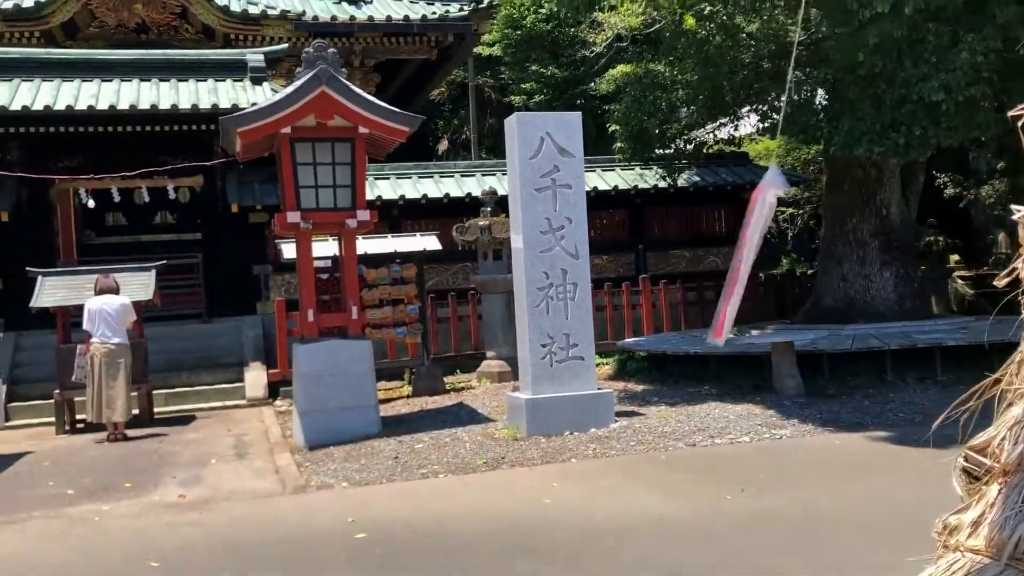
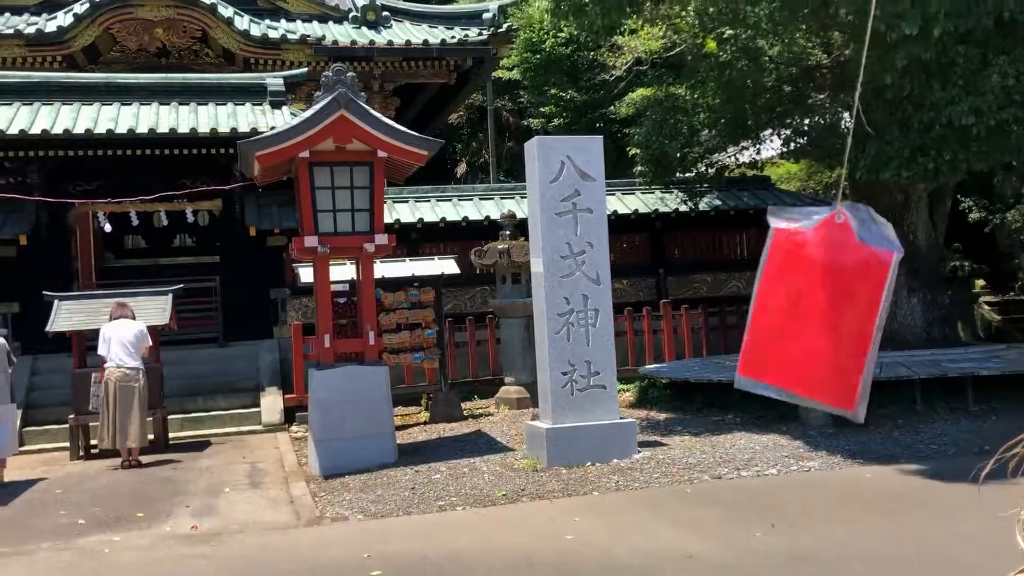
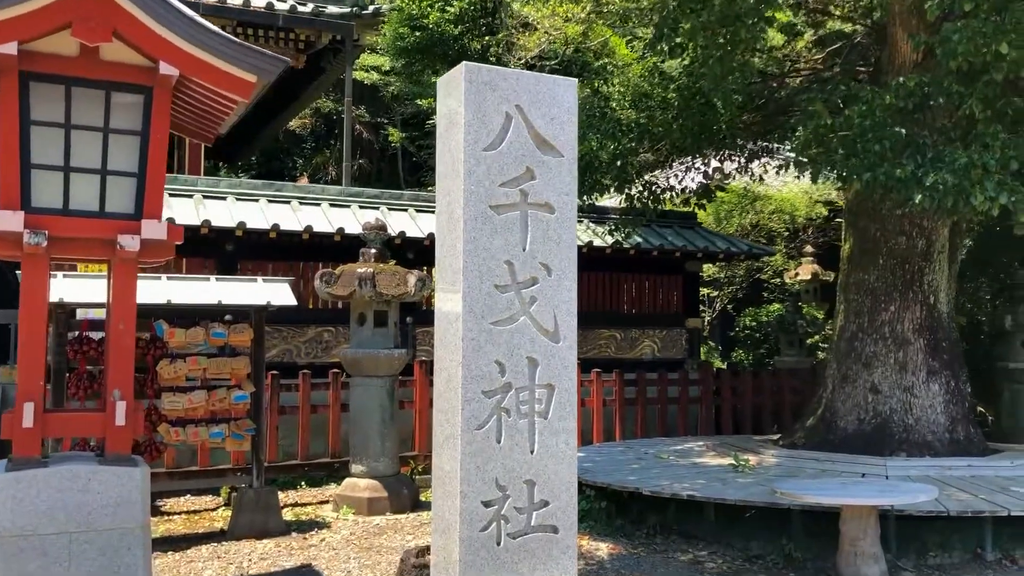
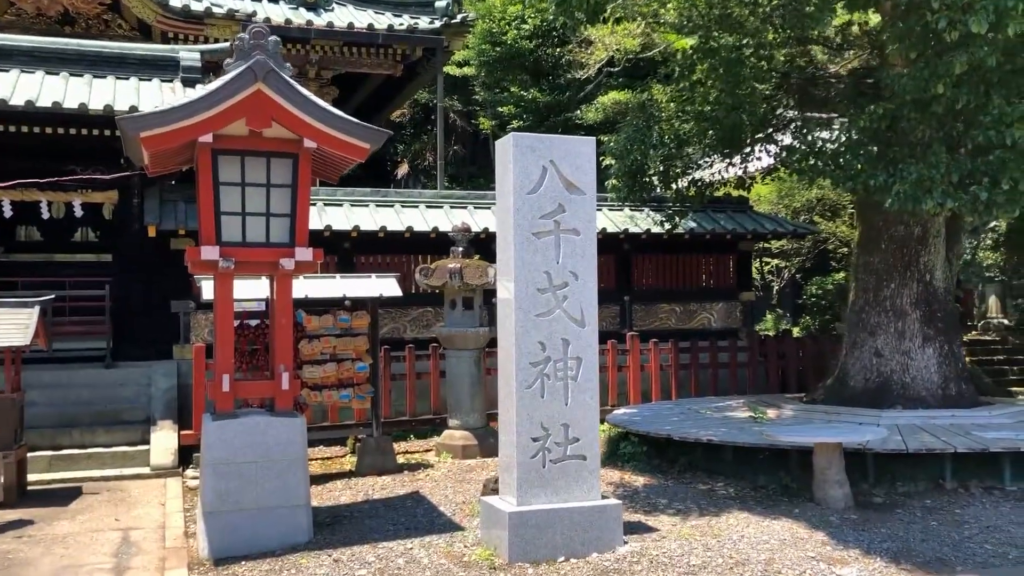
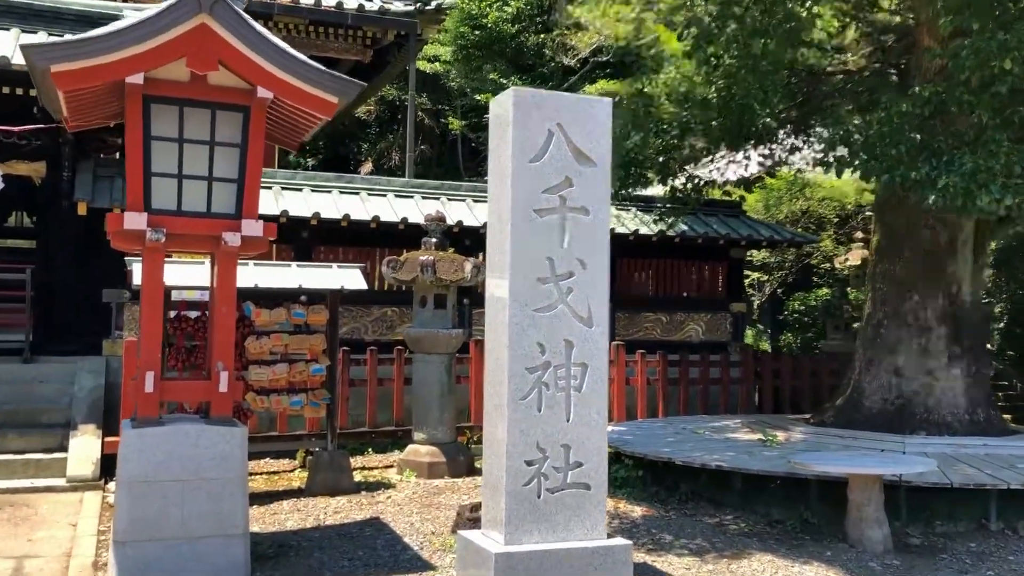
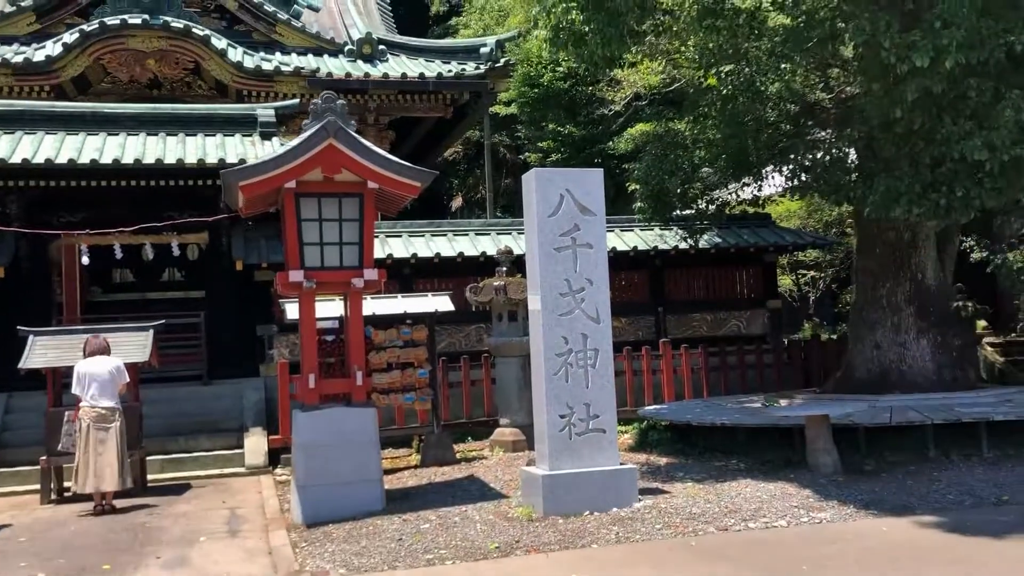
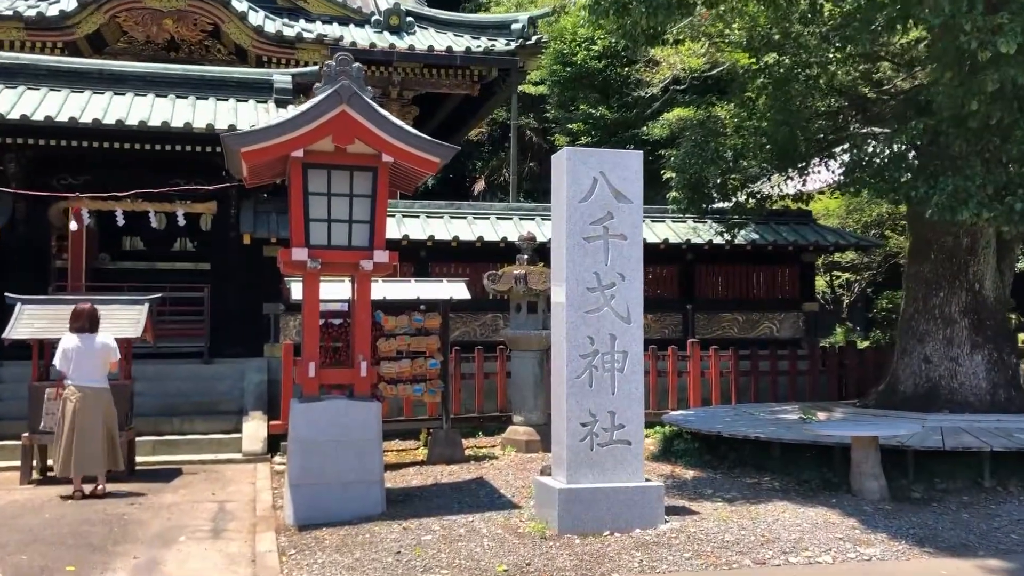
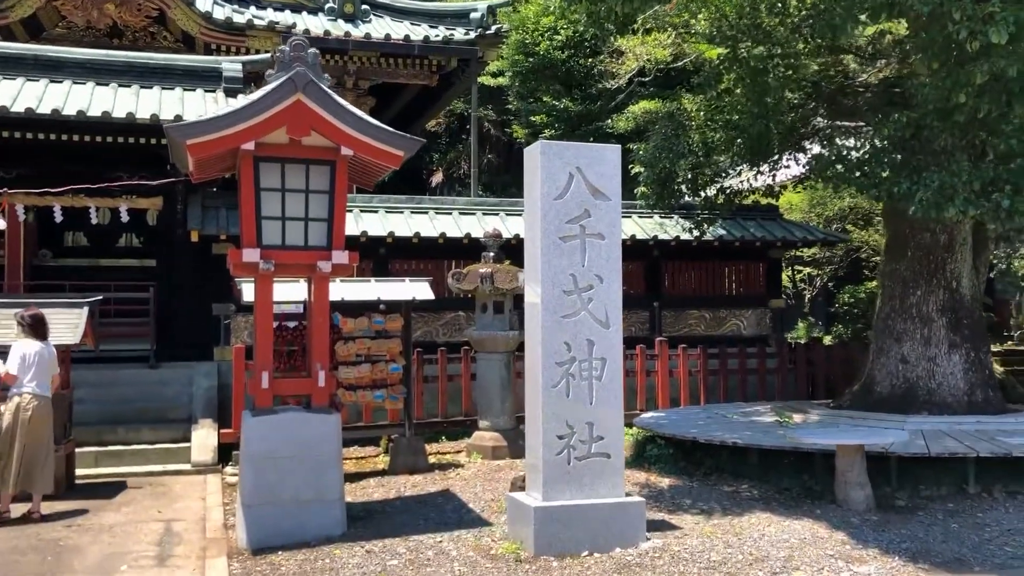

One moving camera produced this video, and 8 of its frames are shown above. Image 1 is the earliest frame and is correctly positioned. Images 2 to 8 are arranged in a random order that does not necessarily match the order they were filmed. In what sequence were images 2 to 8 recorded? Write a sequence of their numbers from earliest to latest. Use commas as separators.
2, 6, 7, 8, 4, 5, 3
